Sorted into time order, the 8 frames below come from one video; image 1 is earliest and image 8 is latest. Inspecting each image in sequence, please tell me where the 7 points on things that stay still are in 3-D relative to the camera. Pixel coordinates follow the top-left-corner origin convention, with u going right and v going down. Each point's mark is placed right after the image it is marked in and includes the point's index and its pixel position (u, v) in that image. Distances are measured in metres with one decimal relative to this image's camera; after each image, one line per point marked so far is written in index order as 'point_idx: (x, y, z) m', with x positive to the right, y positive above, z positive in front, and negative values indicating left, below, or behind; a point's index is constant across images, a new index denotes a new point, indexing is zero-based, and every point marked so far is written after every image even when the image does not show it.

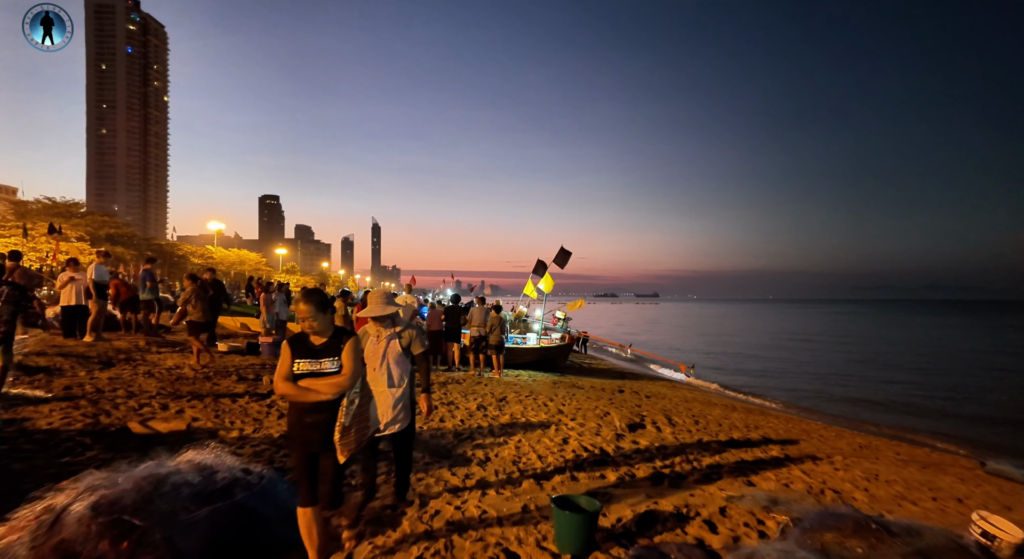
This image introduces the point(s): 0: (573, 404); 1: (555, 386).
0: (+1.2, -2.5, +10.3) m
1: (+1.1, -2.7, +12.7) m
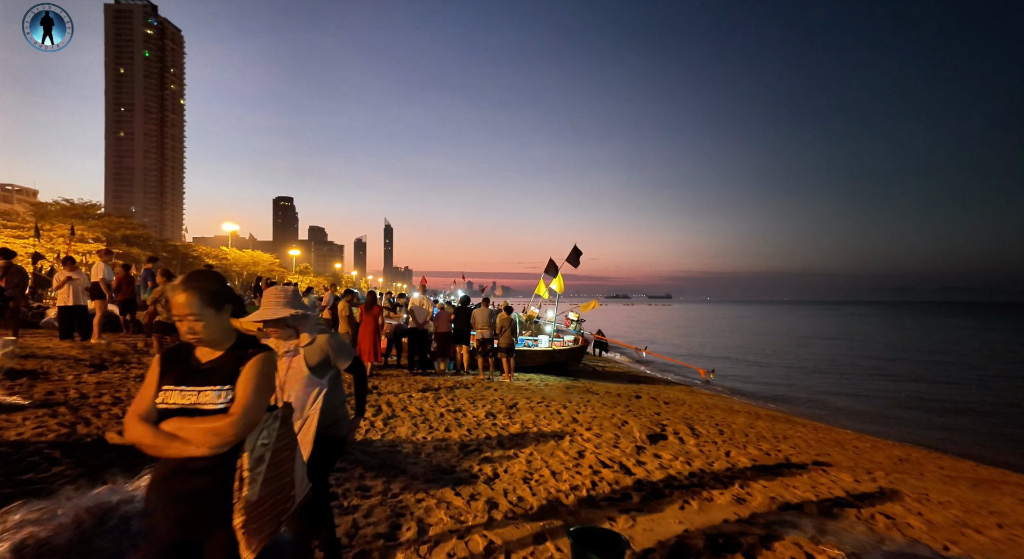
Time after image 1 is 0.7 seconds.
0: (+1.5, -2.5, +9.7) m
1: (+1.3, -2.7, +12.1) m
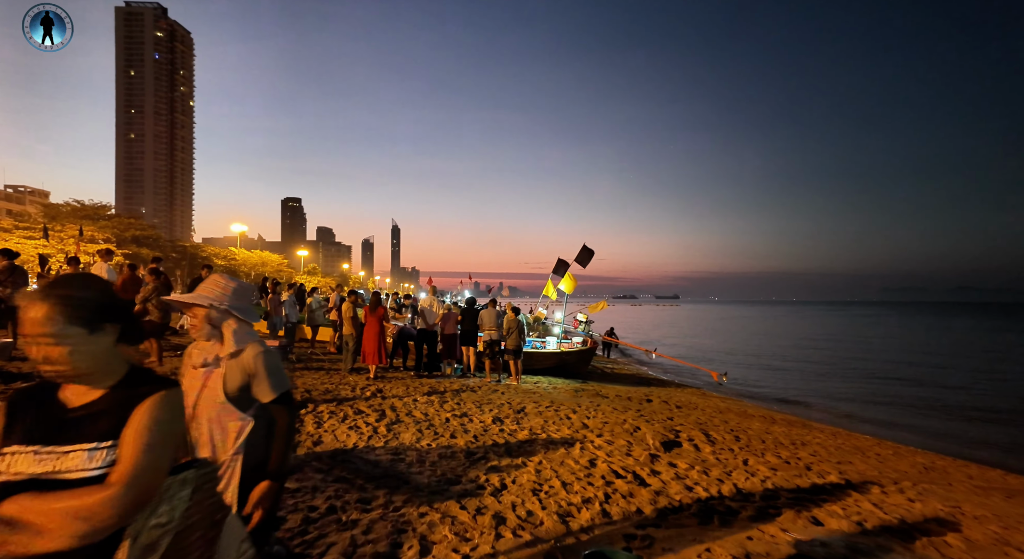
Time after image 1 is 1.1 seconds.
0: (+1.6, -2.5, +9.4) m
1: (+1.5, -2.7, +11.7) m
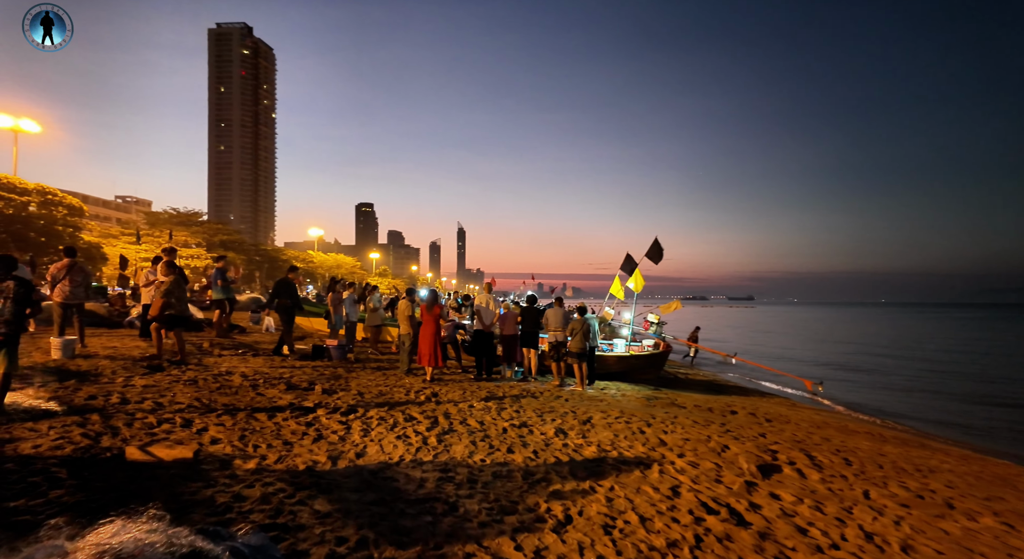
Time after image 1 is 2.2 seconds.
0: (+2.7, -2.4, +8.2) m
1: (+2.9, -2.6, +10.6) m
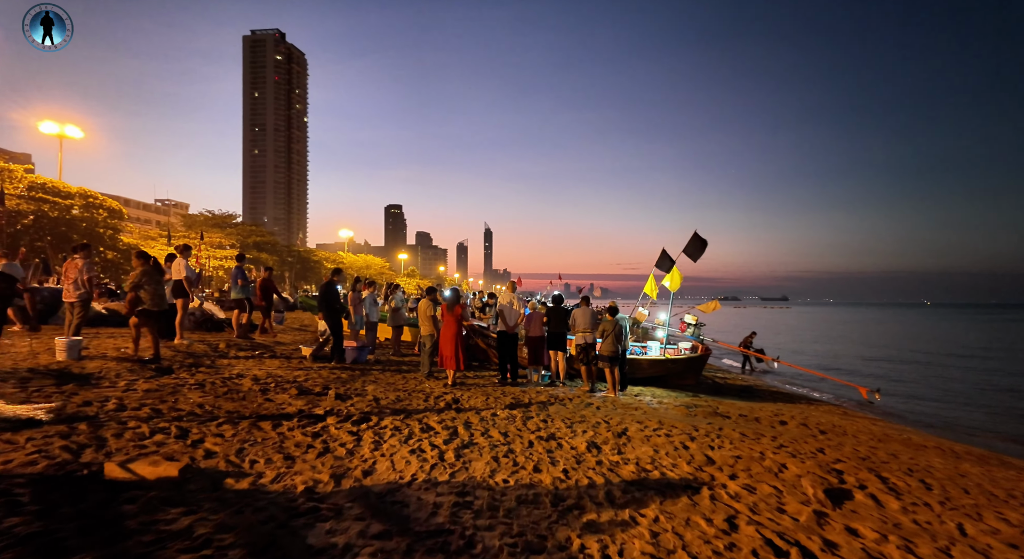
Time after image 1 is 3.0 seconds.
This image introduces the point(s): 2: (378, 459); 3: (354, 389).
0: (+3.1, -2.4, +7.3) m
1: (+3.4, -2.6, +9.7) m
2: (-1.5, -2.0, +5.6) m
3: (-2.7, -1.9, +8.9) m
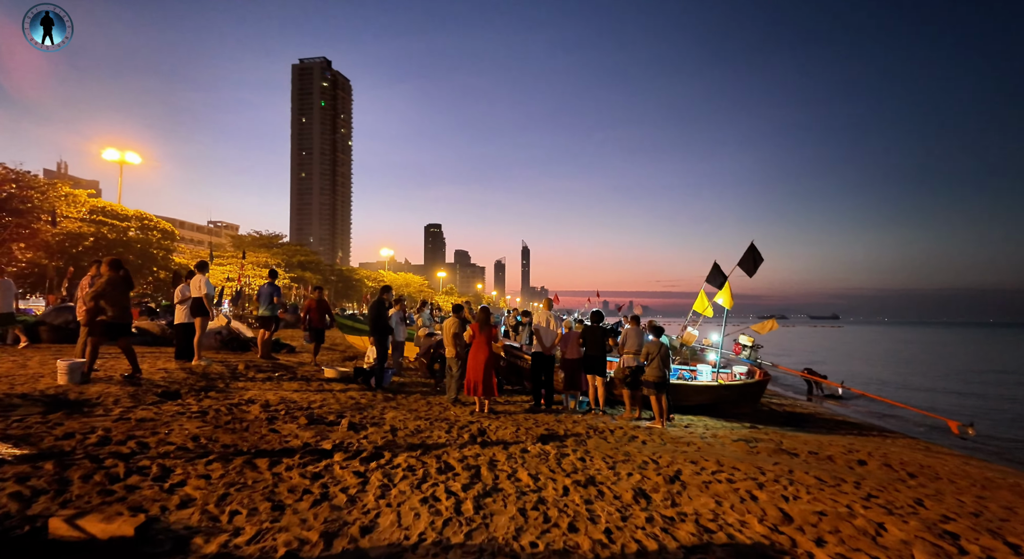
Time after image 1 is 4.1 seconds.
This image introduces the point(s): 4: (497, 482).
0: (+3.4, -2.6, +6.1) m
1: (+4.0, -2.8, +8.4) m
2: (-1.2, -2.1, +4.7) m
3: (-2.2, -2.2, +8.1) m
4: (-0.2, -2.2, +5.7) m
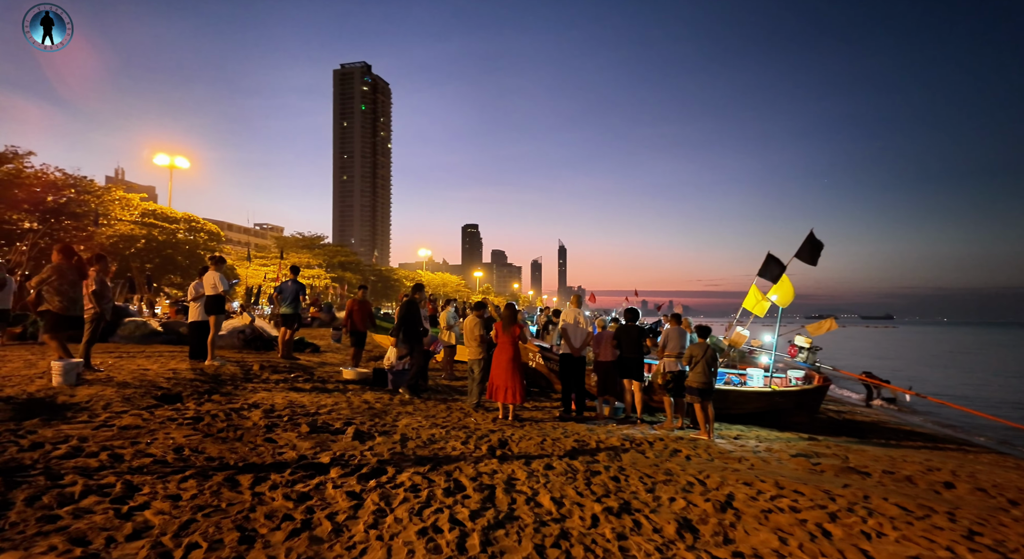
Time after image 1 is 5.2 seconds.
0: (+3.6, -2.5, +5.0) m
1: (+4.3, -2.7, +7.2) m
2: (-1.1, -2.0, +3.9) m
3: (-1.9, -2.1, +7.3) m
4: (0.0, -2.2, +4.8) m
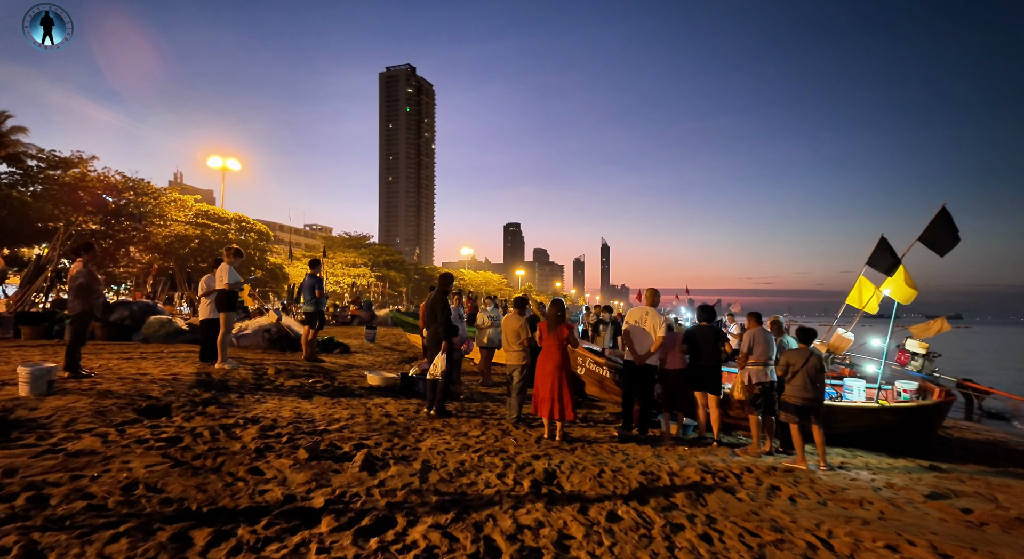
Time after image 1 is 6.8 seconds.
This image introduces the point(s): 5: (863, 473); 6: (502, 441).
0: (+4.0, -2.4, +3.2) m
1: (+4.9, -2.6, +5.4) m
2: (-0.8, -1.9, +2.5) m
3: (-1.3, -2.0, +6.0) m
4: (+0.4, -2.0, +3.3) m
5: (+5.0, -2.7, +7.2) m
6: (-0.1, -2.1, +6.7) m
